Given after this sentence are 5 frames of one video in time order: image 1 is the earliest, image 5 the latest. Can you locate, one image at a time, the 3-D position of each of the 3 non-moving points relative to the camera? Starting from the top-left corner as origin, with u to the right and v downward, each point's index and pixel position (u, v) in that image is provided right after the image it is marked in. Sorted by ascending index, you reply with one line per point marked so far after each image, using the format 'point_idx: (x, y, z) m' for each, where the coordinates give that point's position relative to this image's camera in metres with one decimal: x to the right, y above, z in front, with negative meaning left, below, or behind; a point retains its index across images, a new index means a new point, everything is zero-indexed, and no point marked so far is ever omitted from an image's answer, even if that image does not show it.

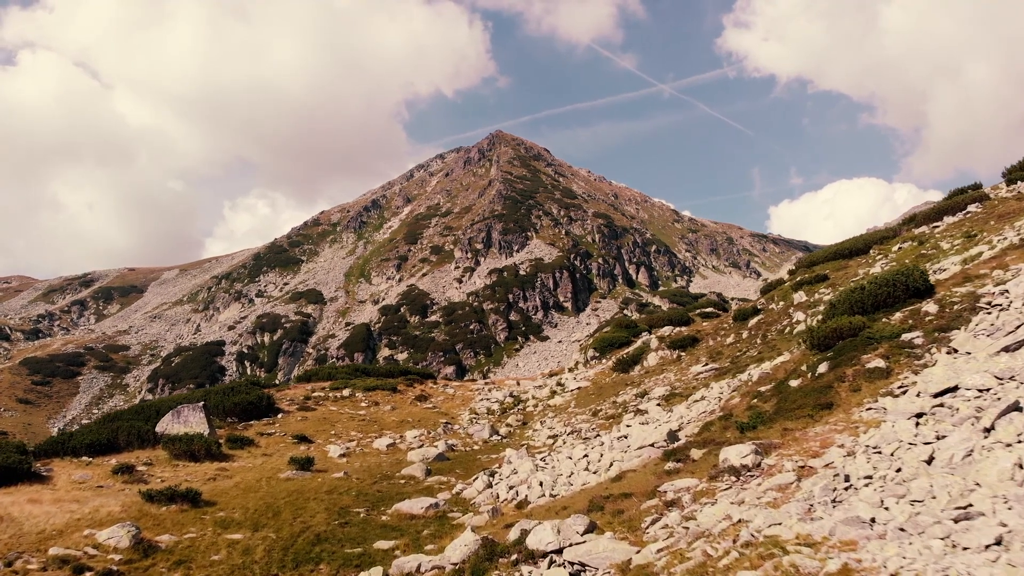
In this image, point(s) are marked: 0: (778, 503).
0: (+8.0, -6.5, +13.8) m
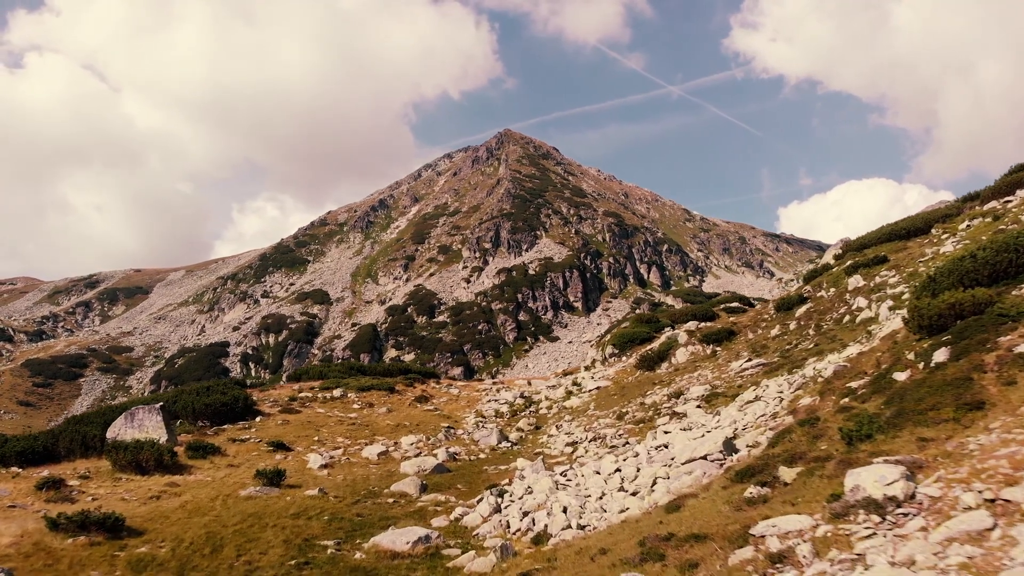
0: (+8.4, -5.0, +8.1) m
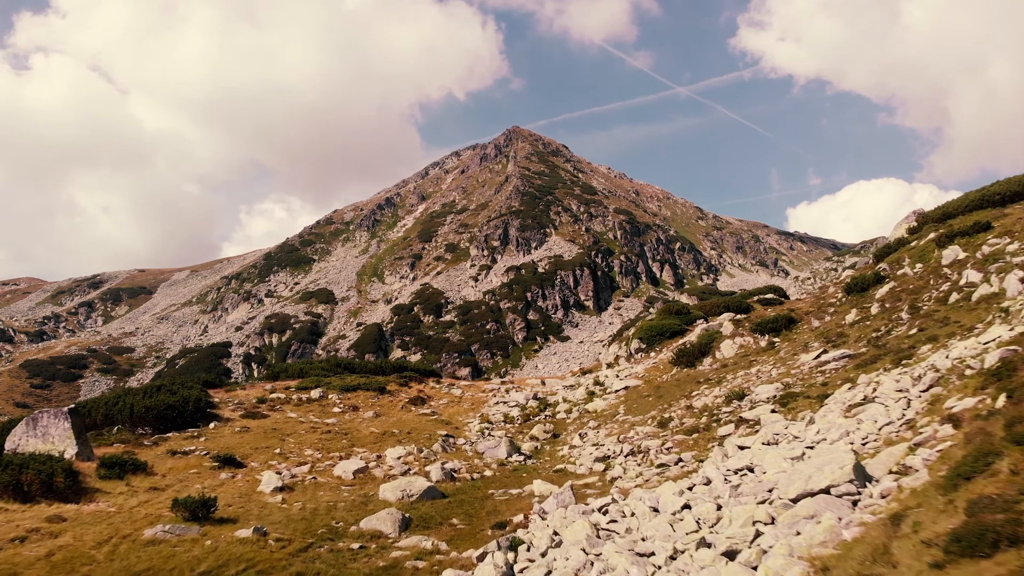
0: (+8.7, -3.3, +0.9) m
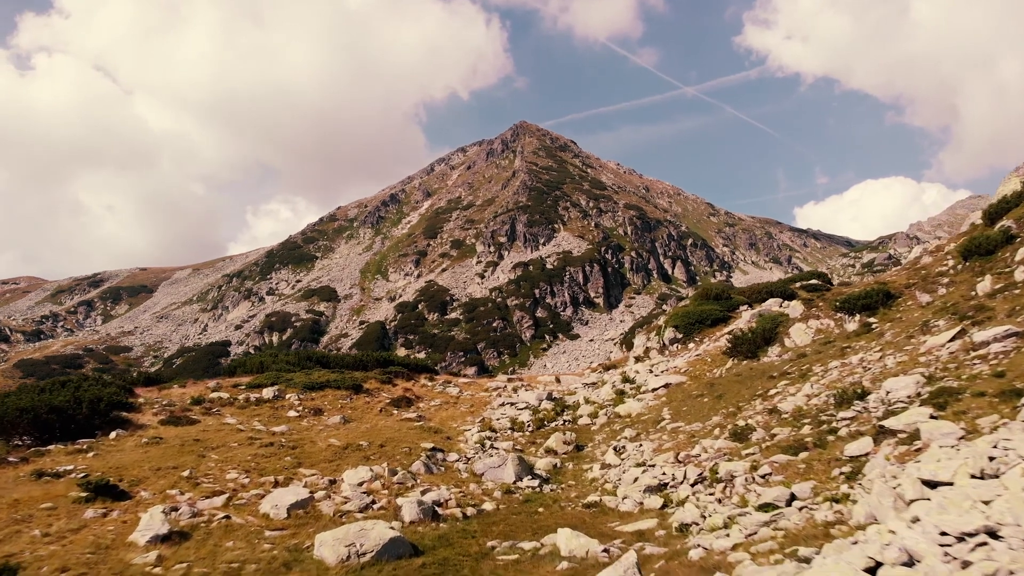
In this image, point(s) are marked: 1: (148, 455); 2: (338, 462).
0: (+8.7, -1.3, -7.2) m
1: (-15.8, -7.2, +19.9) m
2: (-7.7, -7.6, +20.1) m
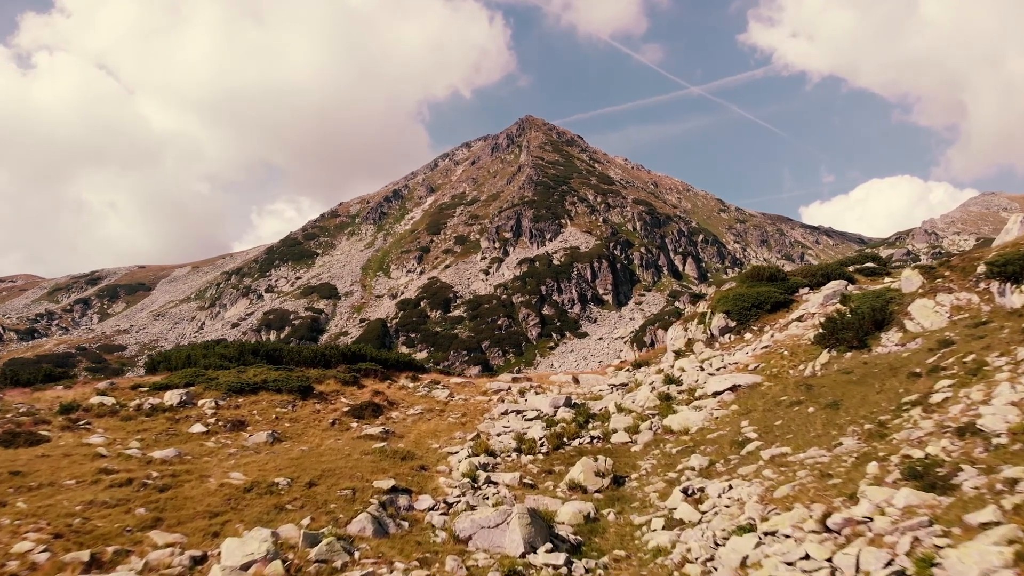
0: (+8.5, +0.4, -15.3) m
1: (-15.6, -5.6, +12.0) m
2: (-7.5, -5.9, +12.1) m
